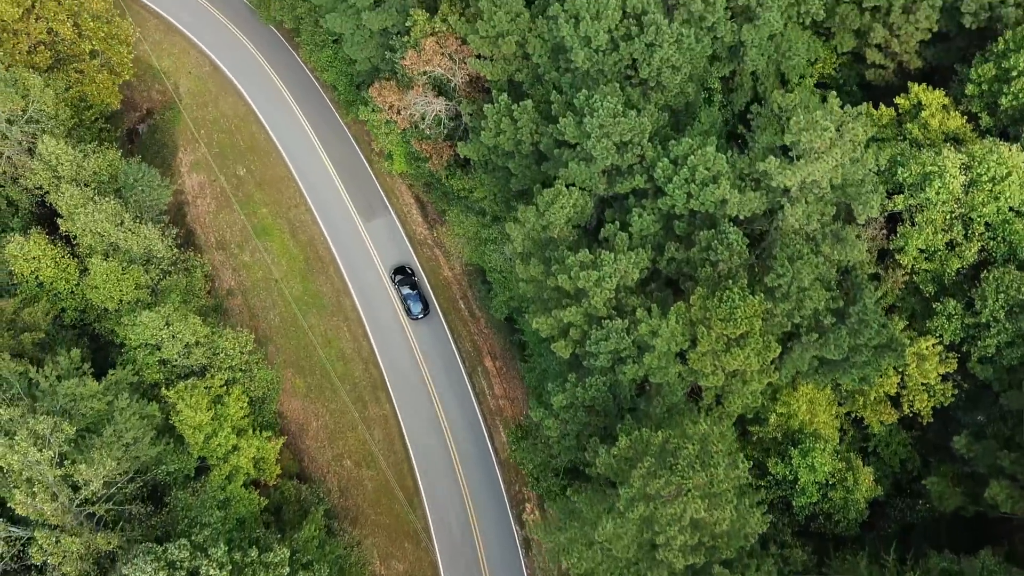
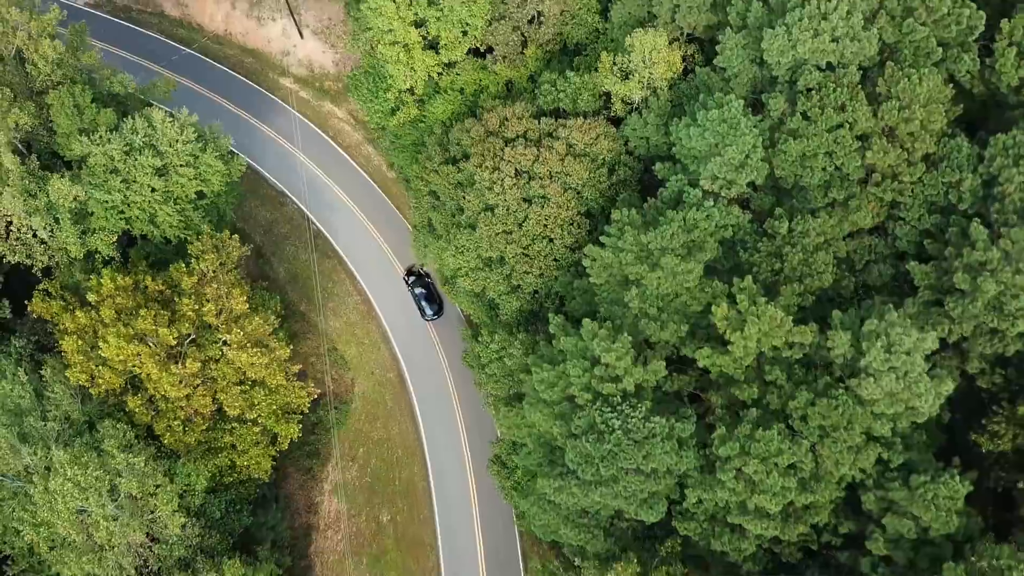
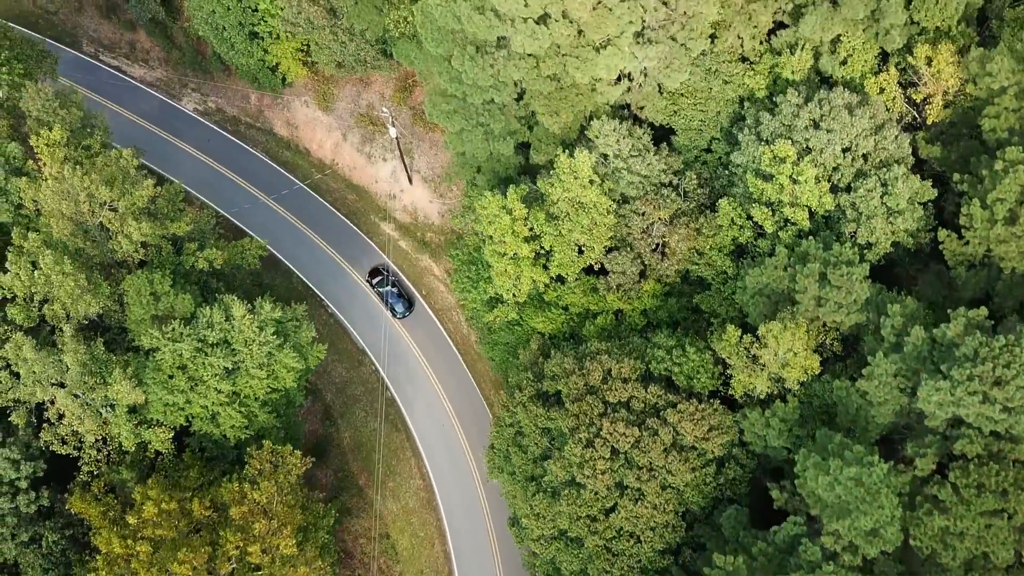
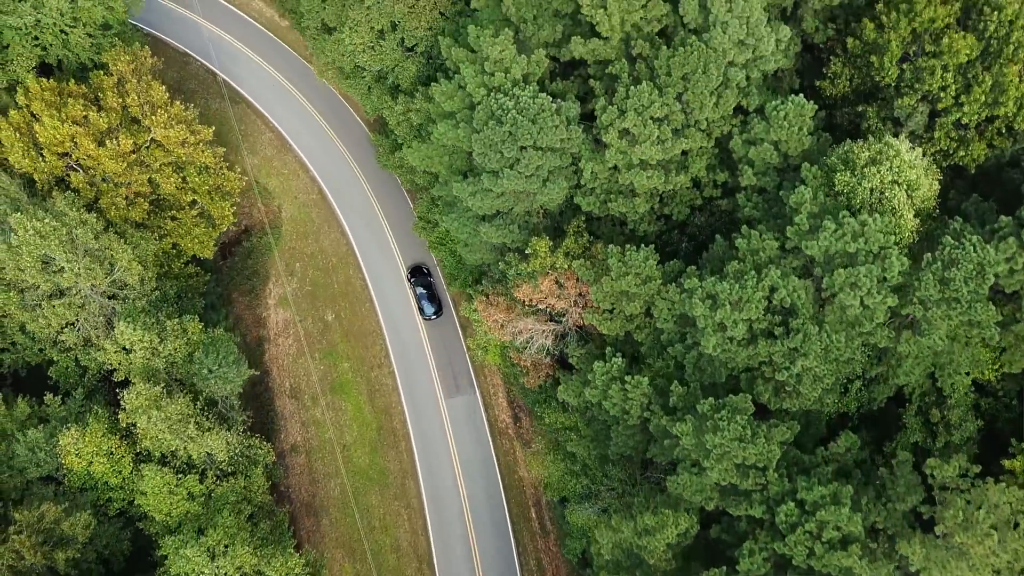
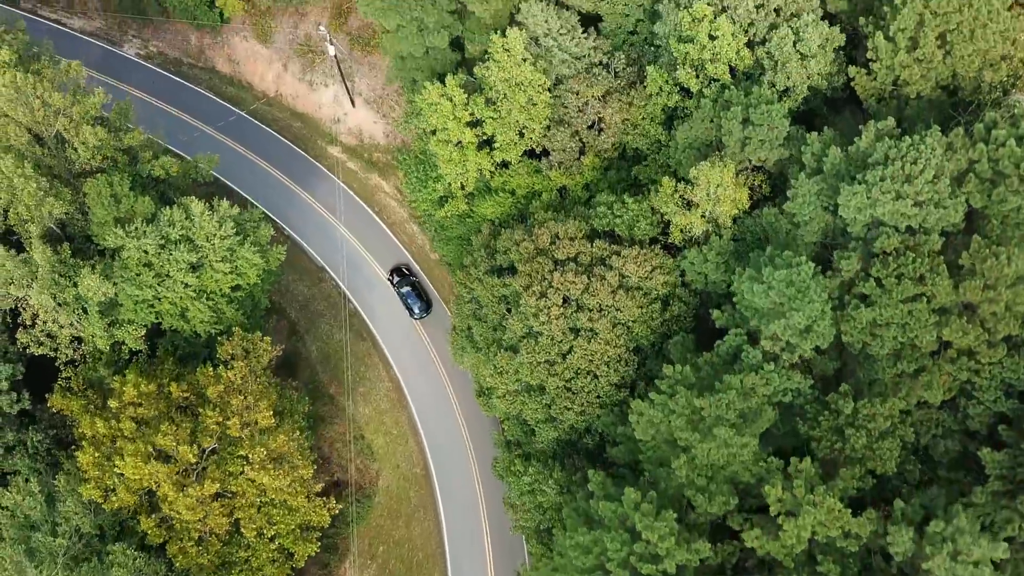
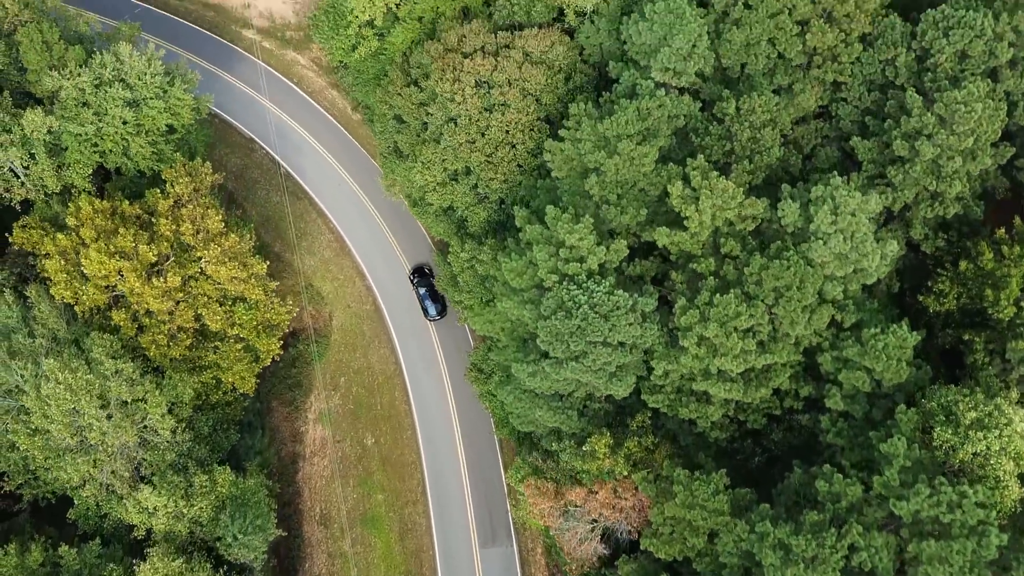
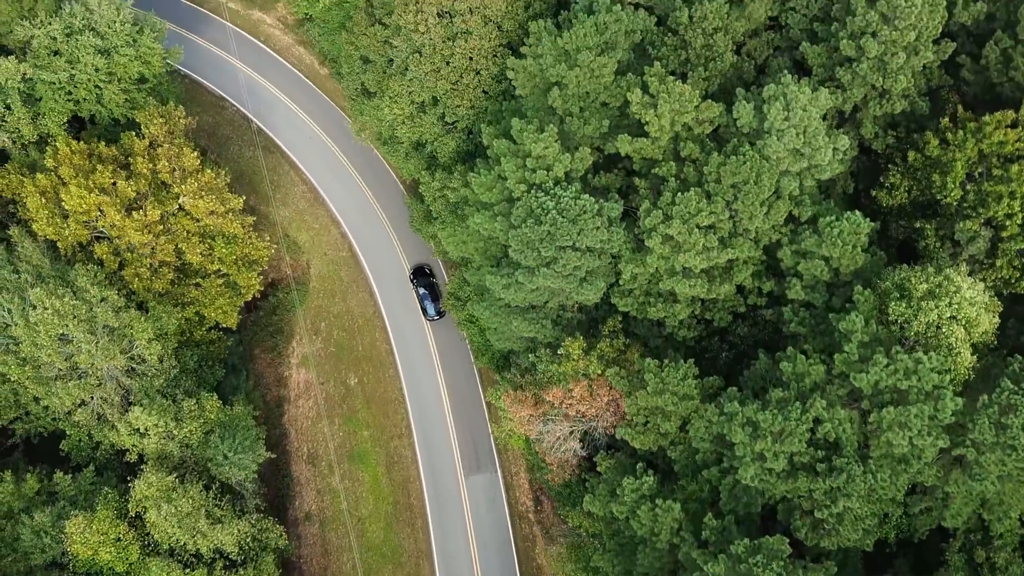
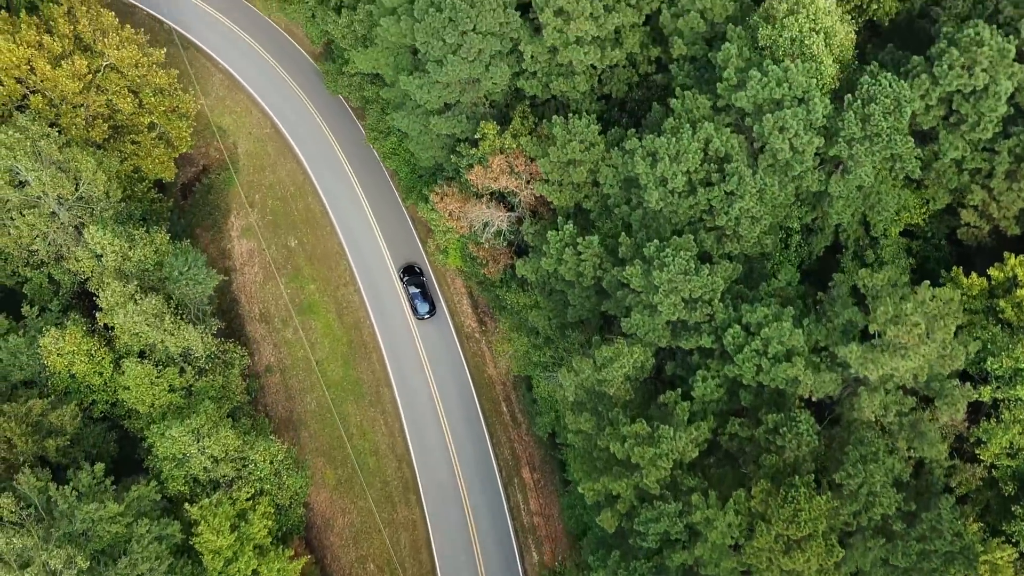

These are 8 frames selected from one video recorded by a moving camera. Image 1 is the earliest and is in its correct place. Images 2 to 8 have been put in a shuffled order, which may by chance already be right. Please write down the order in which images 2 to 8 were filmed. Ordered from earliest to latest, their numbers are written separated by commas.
8, 4, 7, 6, 2, 5, 3
